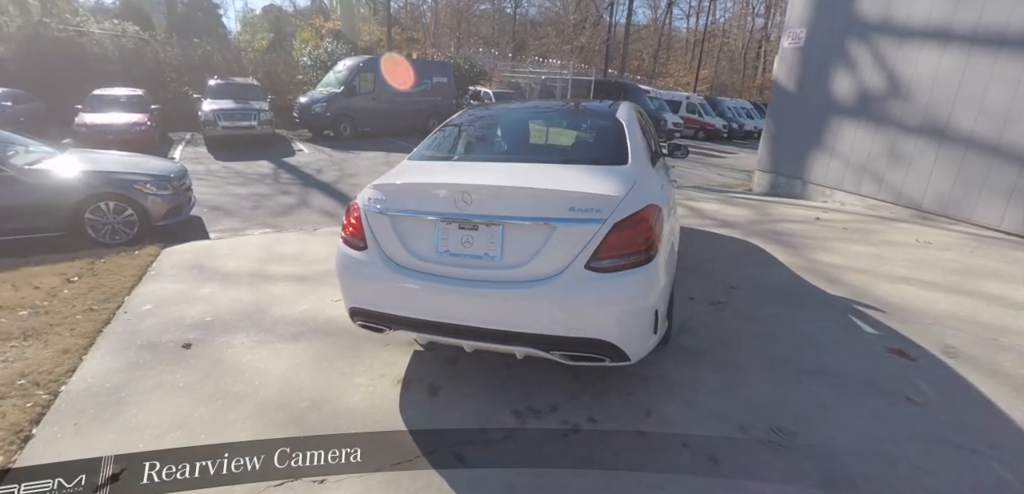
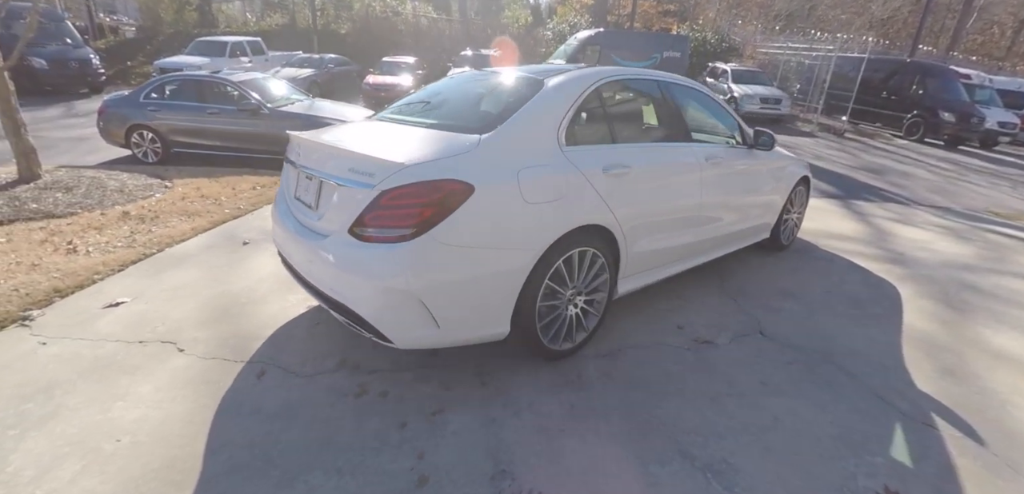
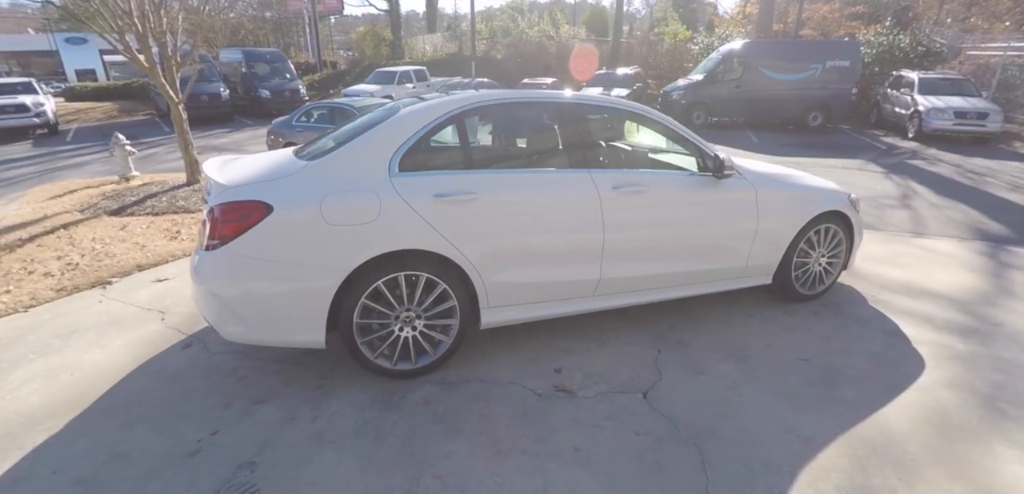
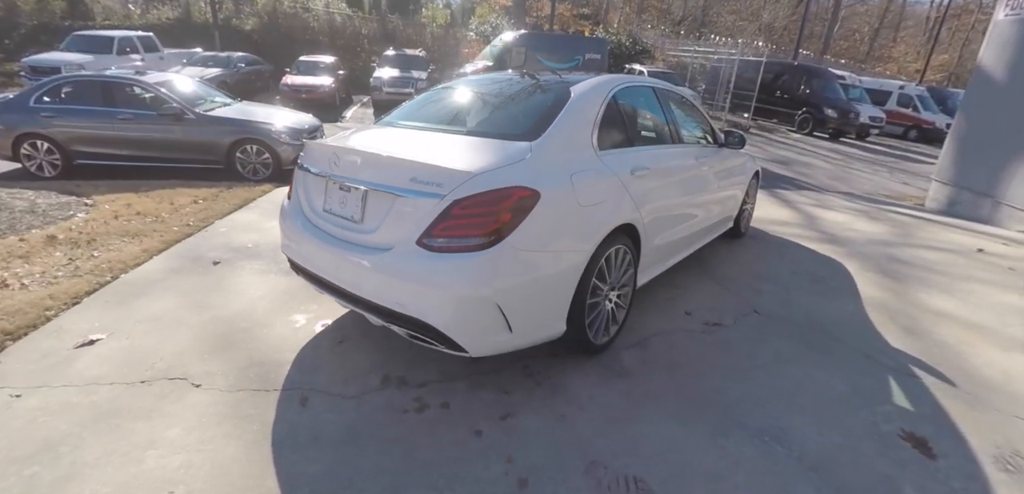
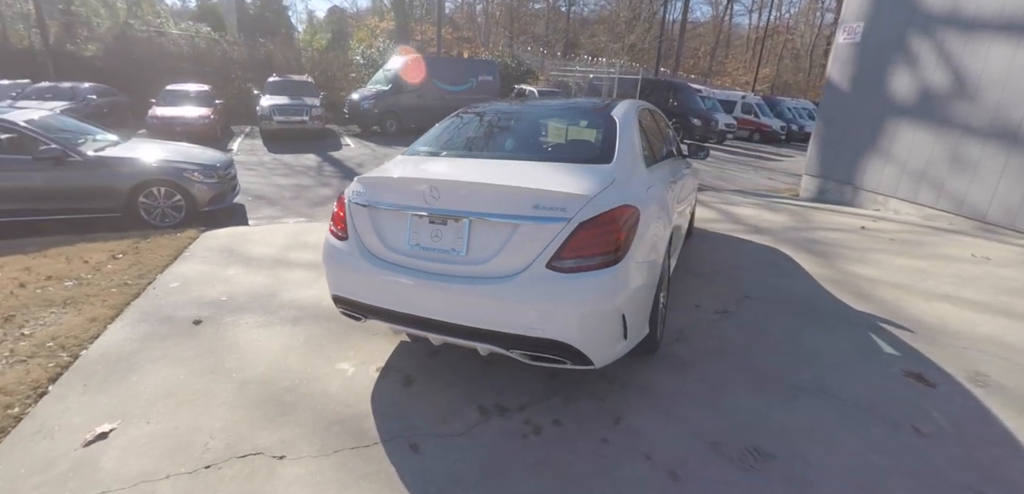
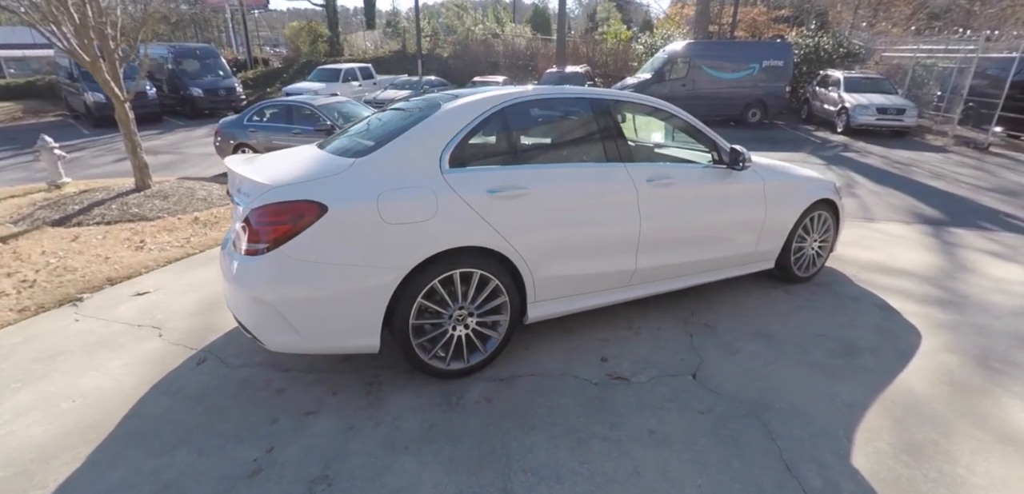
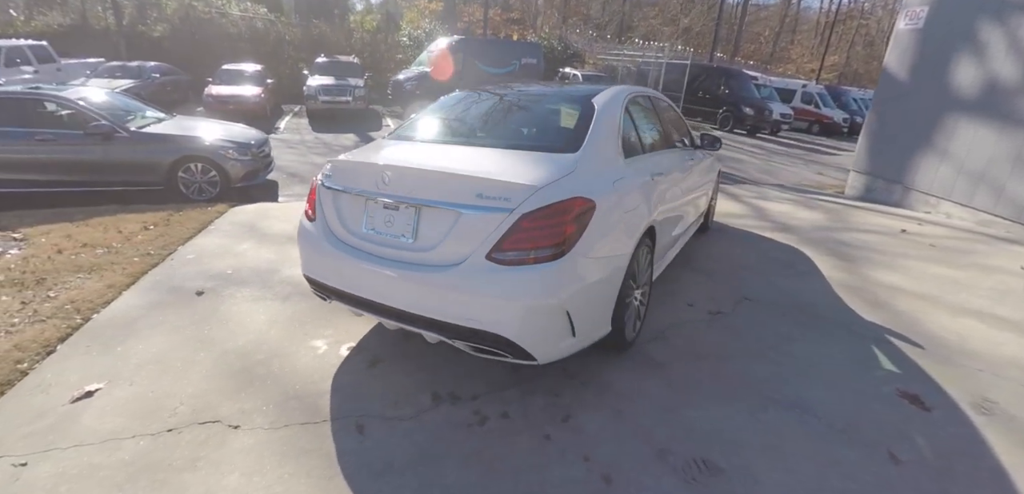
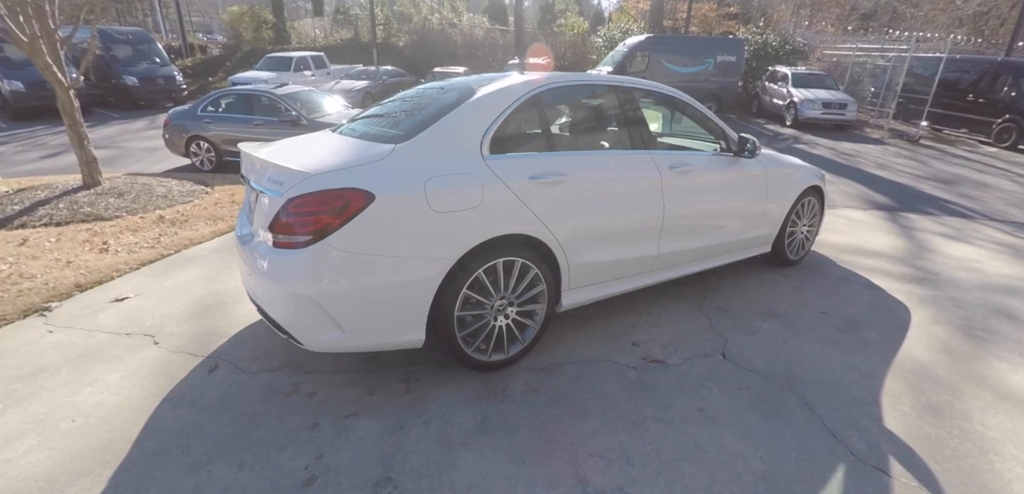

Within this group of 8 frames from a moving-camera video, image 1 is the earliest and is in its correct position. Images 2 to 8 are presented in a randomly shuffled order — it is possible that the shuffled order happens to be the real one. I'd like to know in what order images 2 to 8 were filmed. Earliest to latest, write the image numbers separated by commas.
5, 7, 4, 2, 8, 6, 3
